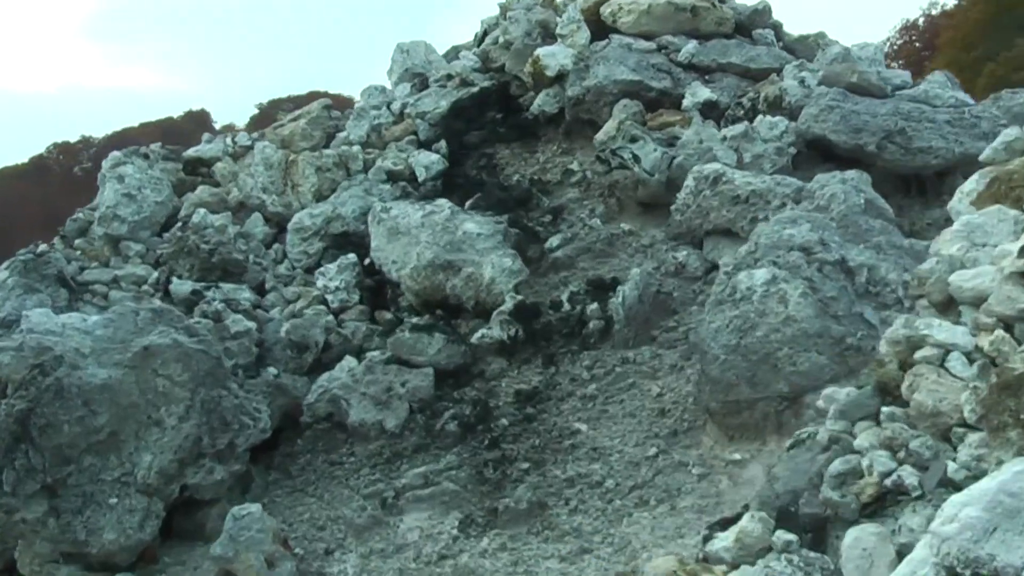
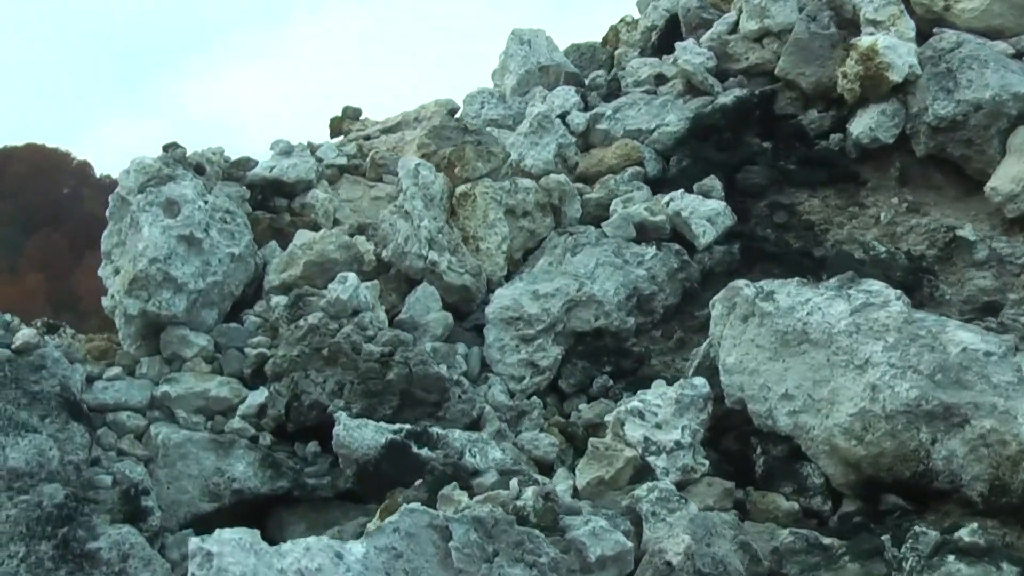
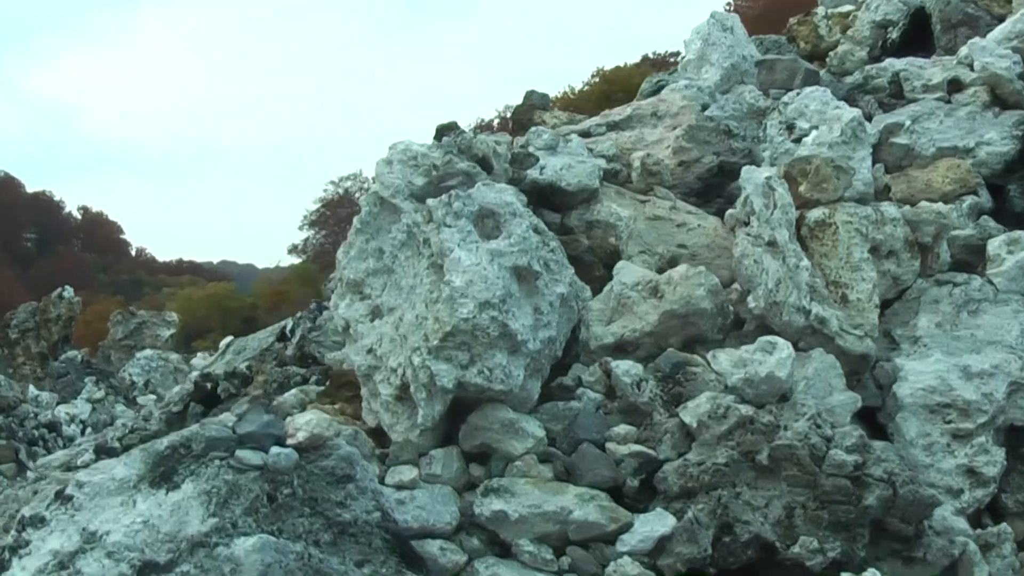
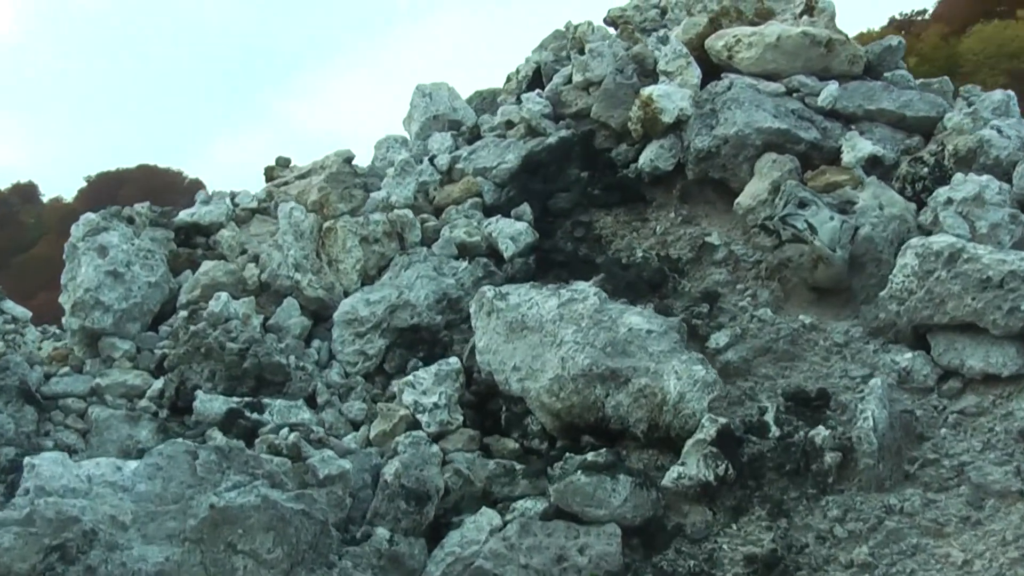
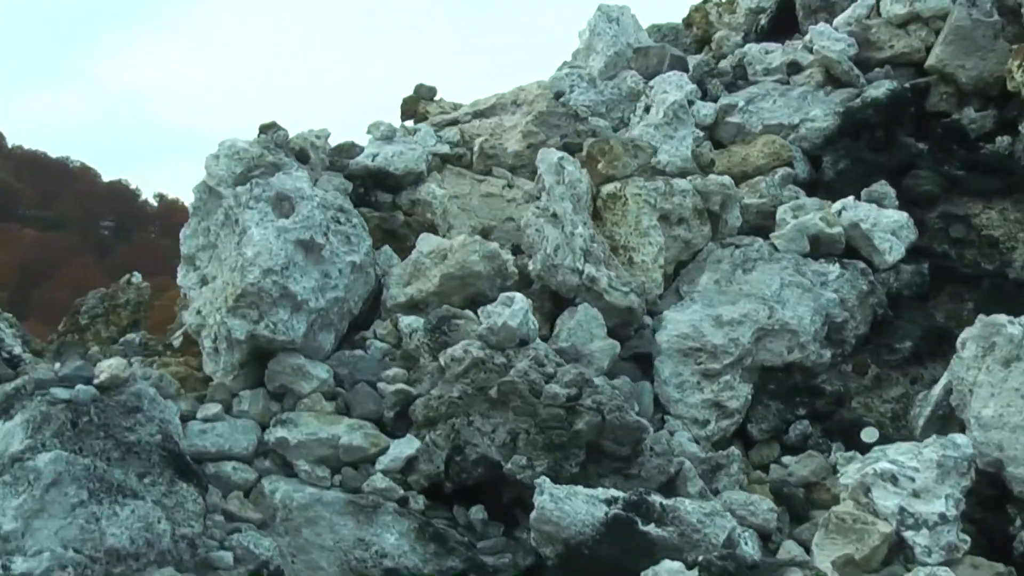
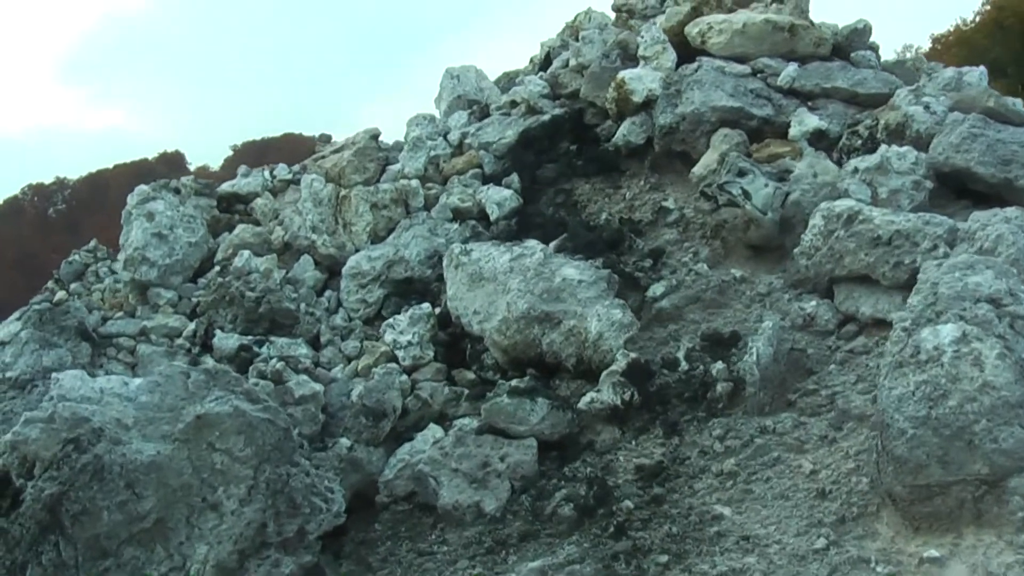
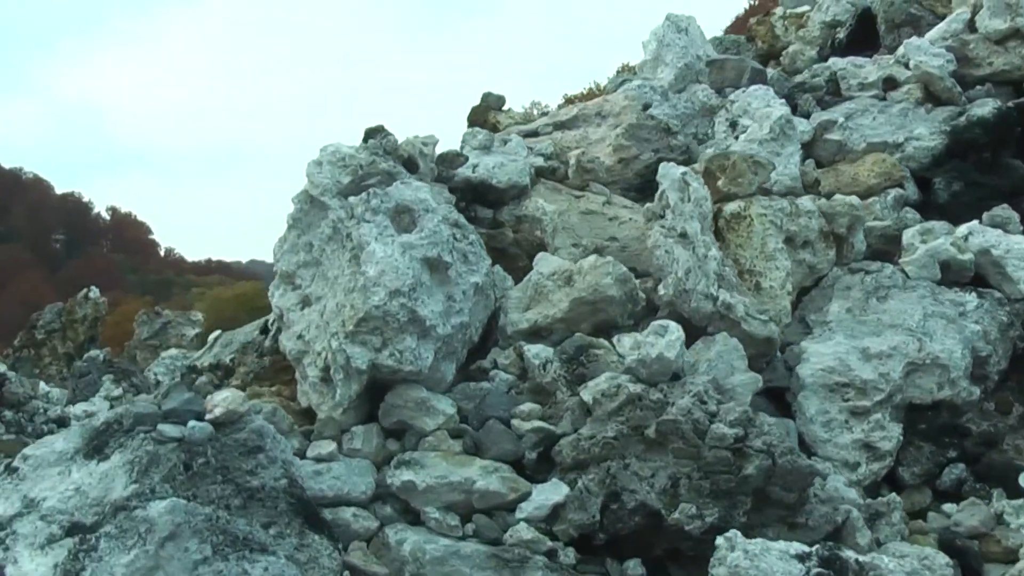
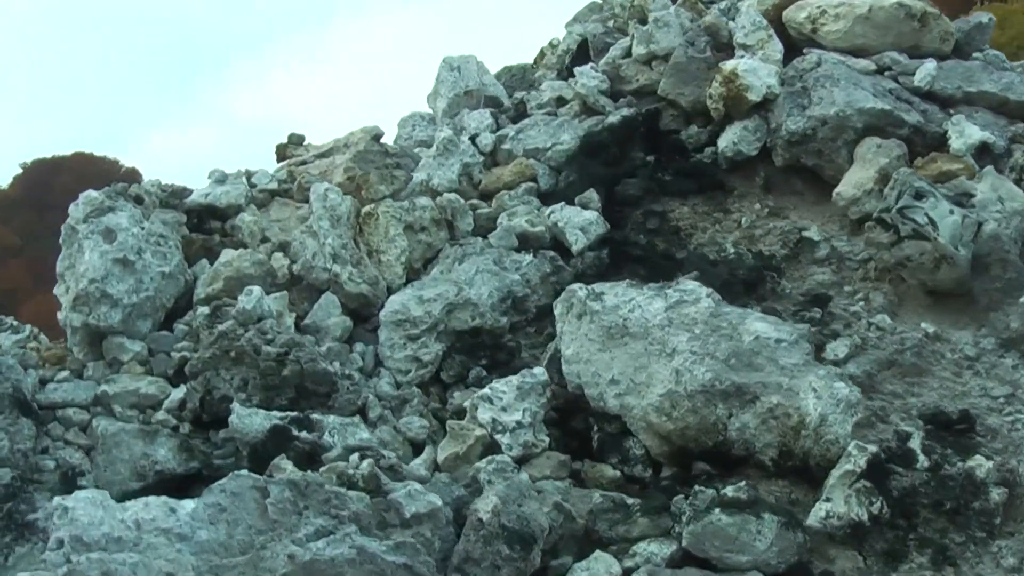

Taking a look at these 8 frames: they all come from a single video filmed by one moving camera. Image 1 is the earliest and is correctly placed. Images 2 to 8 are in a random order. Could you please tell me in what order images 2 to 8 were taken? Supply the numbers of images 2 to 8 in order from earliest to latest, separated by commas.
6, 4, 8, 2, 5, 7, 3
